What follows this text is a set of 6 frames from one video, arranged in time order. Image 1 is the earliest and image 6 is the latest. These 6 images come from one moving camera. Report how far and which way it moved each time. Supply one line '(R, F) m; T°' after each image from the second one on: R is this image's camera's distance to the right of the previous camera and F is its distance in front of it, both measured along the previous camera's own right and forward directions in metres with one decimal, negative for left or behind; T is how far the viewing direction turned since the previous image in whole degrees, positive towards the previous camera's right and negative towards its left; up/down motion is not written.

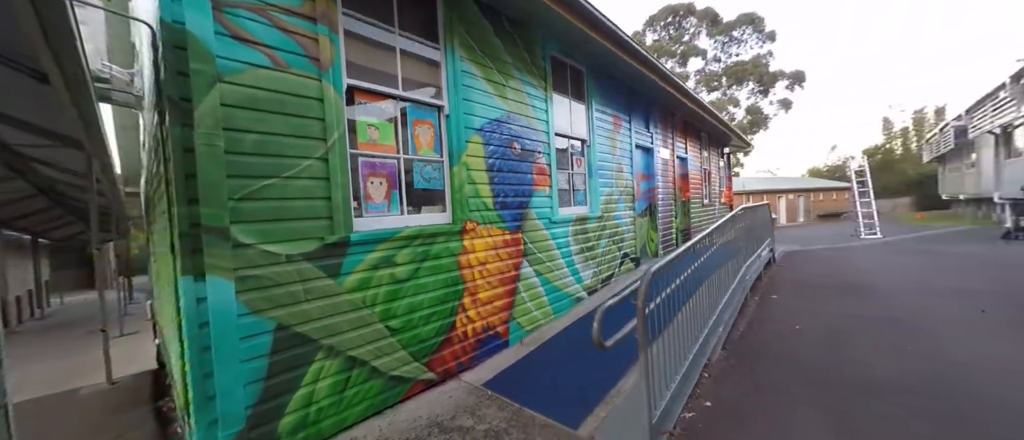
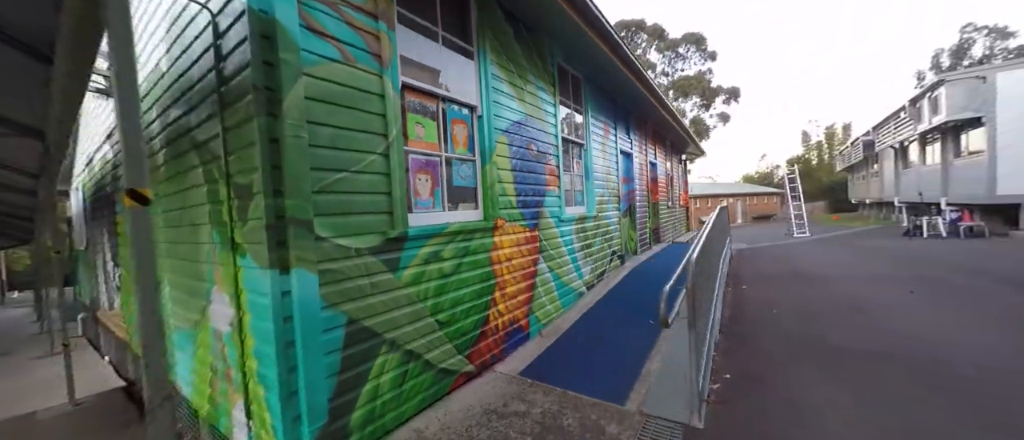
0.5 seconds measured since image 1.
(-0.8, -0.1) m; +8°
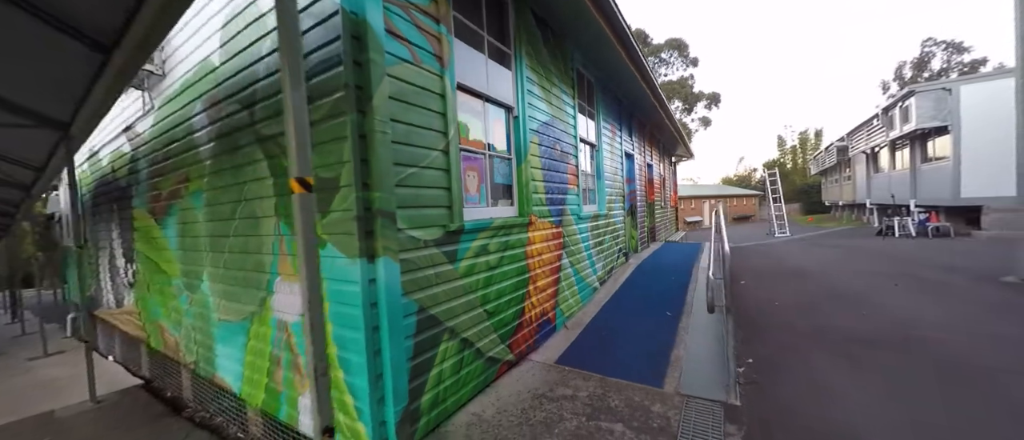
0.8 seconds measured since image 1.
(-0.5, -0.1) m; +3°
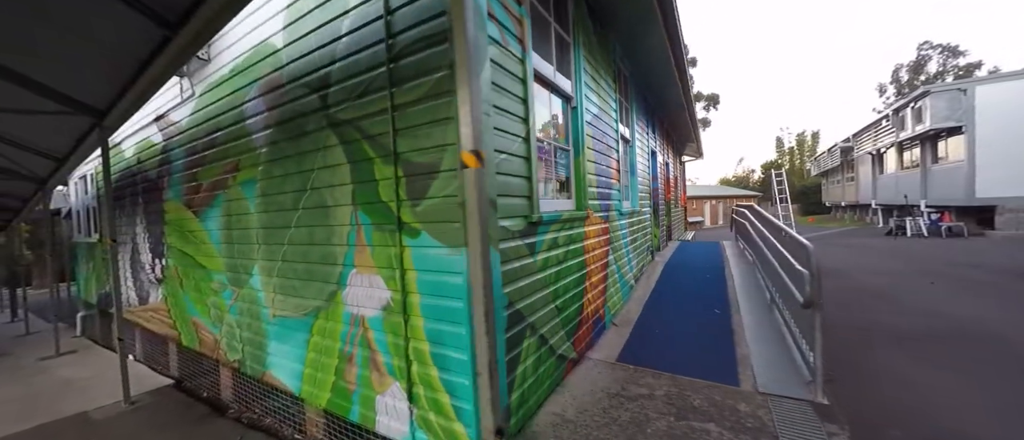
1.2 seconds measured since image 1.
(-0.6, +0.1) m; +1°
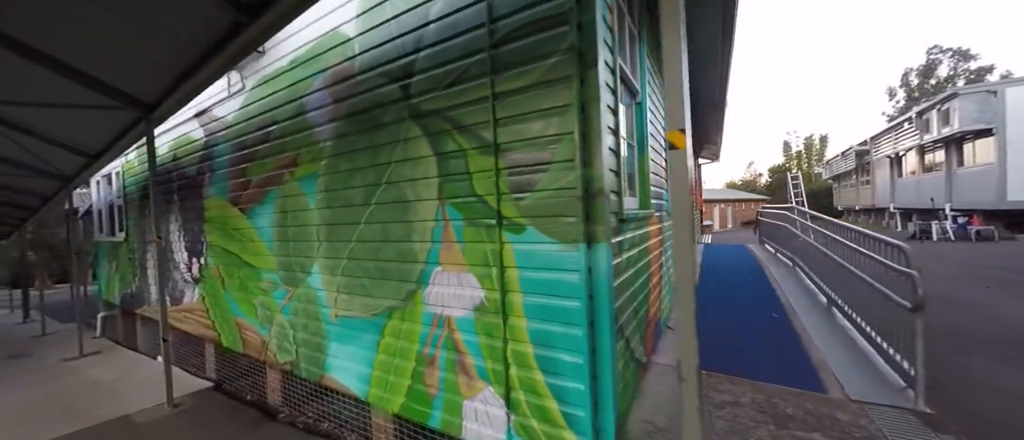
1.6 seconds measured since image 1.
(-0.6, +0.1) m; 0°
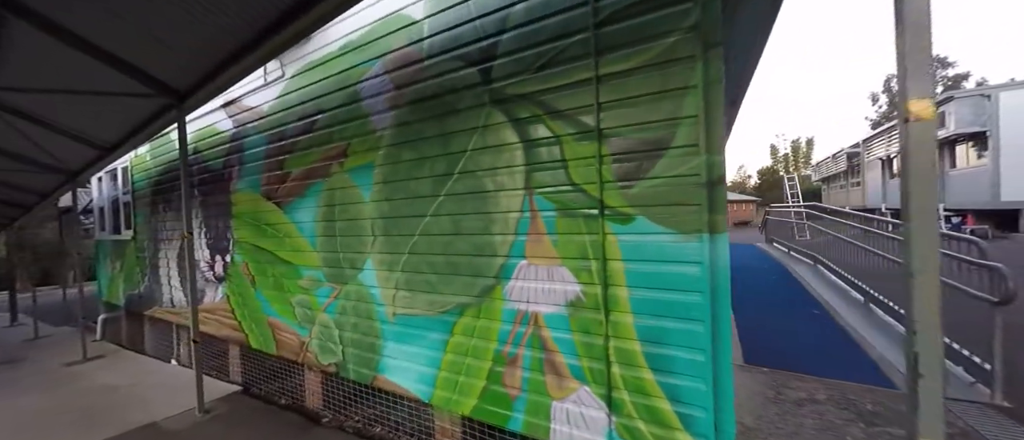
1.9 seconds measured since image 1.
(-0.6, +0.1) m; +2°
